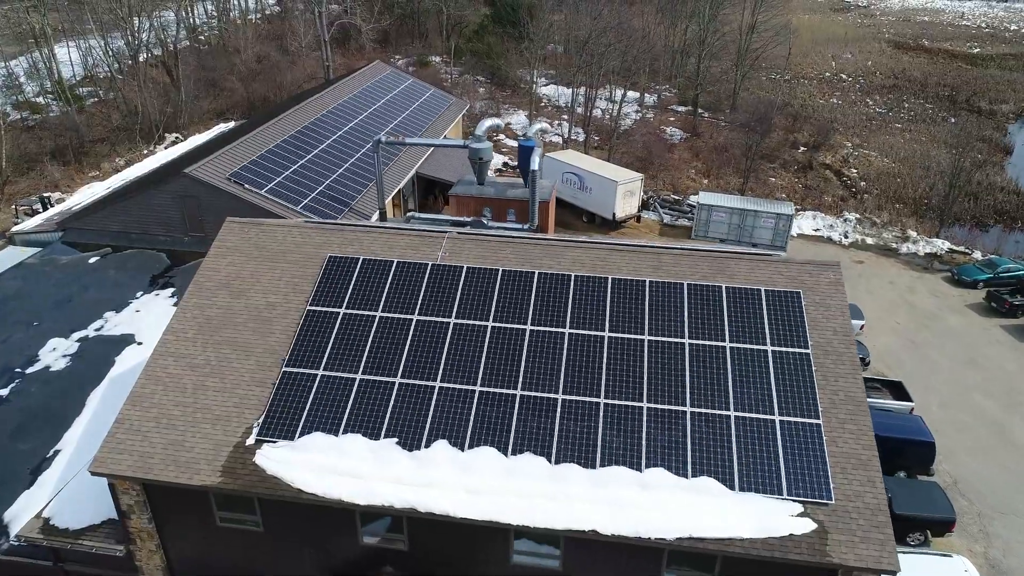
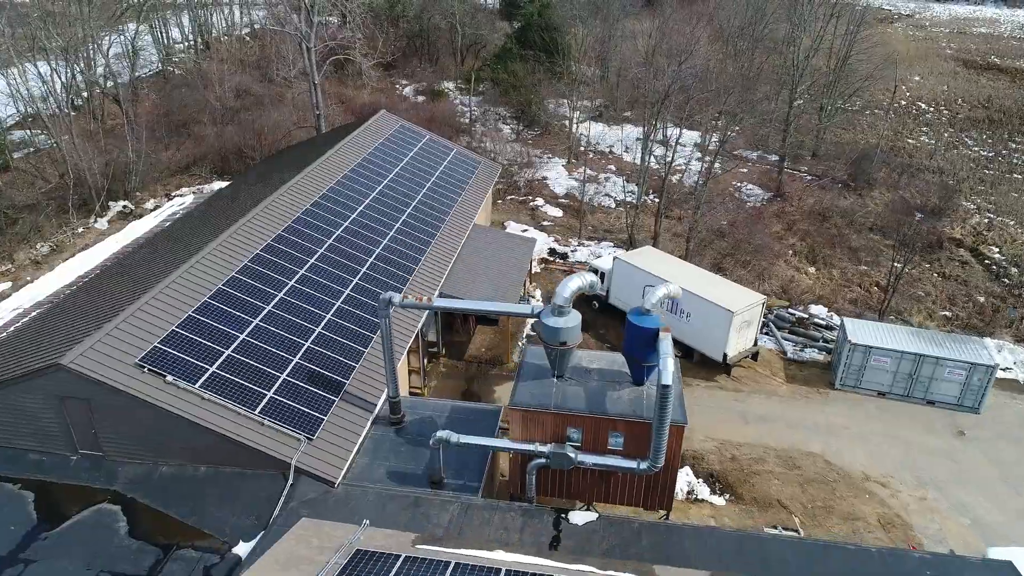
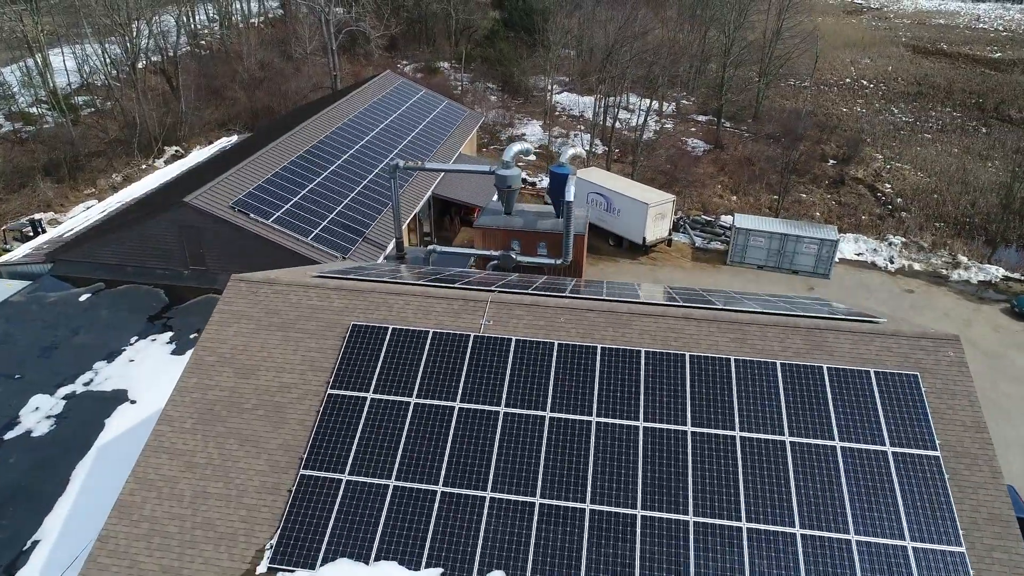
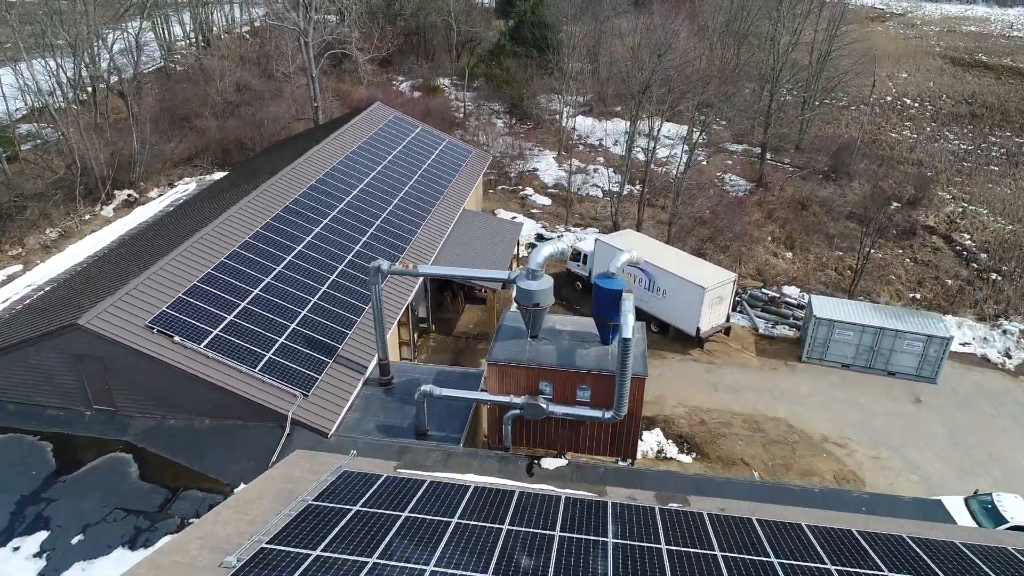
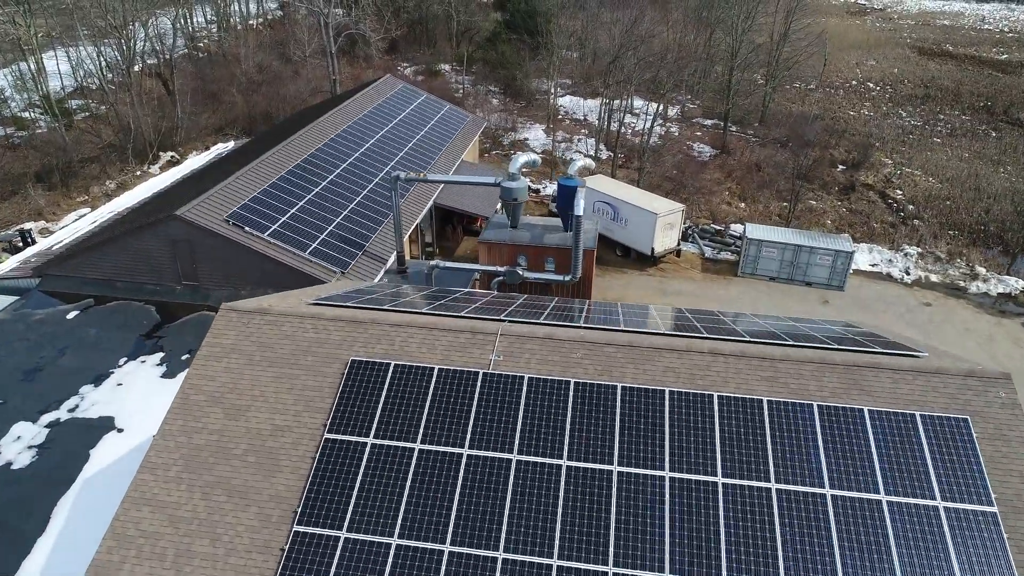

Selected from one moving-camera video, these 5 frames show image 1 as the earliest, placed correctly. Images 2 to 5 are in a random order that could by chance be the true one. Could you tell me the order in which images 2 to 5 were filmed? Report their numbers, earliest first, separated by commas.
3, 5, 4, 2
